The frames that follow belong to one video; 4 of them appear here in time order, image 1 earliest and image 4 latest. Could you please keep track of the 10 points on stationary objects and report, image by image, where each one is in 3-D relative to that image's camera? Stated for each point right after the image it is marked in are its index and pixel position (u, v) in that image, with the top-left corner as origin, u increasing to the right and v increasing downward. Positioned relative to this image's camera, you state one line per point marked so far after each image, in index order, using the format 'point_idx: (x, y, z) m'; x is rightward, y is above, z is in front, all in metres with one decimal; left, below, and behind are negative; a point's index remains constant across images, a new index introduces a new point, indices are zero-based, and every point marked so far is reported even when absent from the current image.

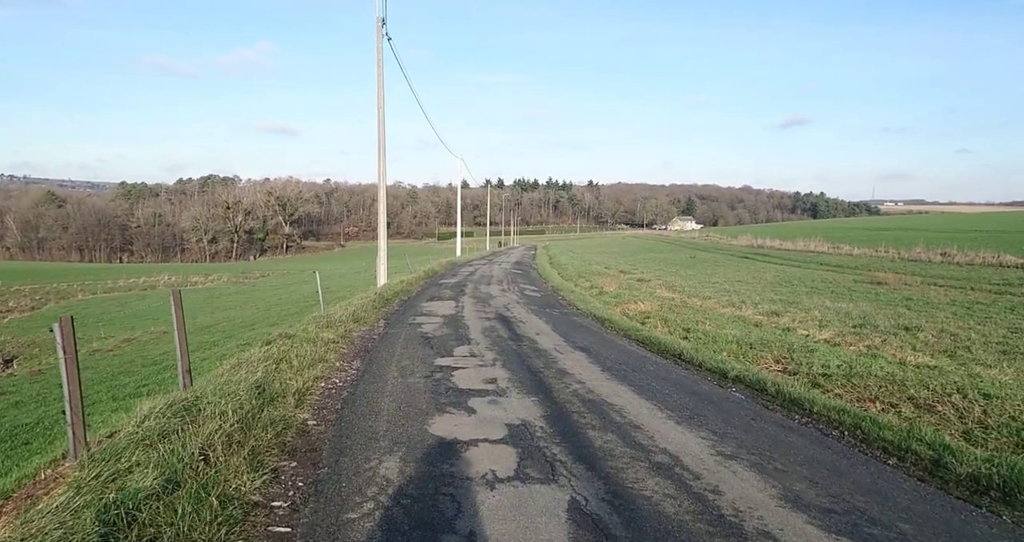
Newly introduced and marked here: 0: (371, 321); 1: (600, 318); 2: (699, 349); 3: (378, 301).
0: (-2.9, -1.0, +12.4) m
1: (+2.2, -1.2, +15.3) m
2: (+3.4, -1.4, +11.0) m
3: (-3.4, -0.8, +15.5) m
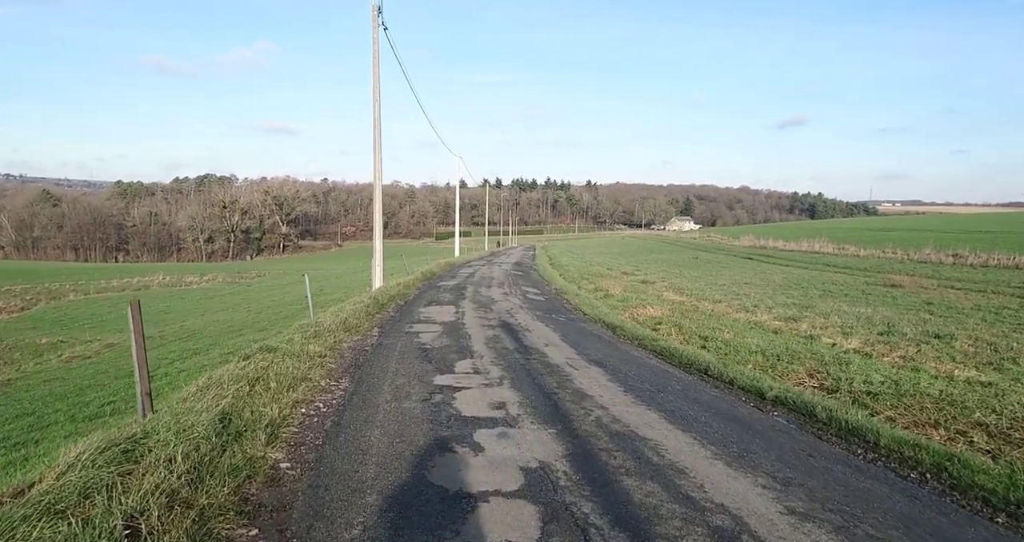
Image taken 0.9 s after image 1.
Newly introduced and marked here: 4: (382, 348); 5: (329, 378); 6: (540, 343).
0: (-2.8, -1.1, +11.4) m
1: (+2.3, -1.3, +14.3) m
2: (+3.5, -1.5, +10.0) m
3: (-3.3, -0.8, +14.5) m
4: (-2.1, -1.3, +9.9) m
5: (-2.3, -1.3, +7.6) m
6: (+0.5, -1.2, +10.3) m
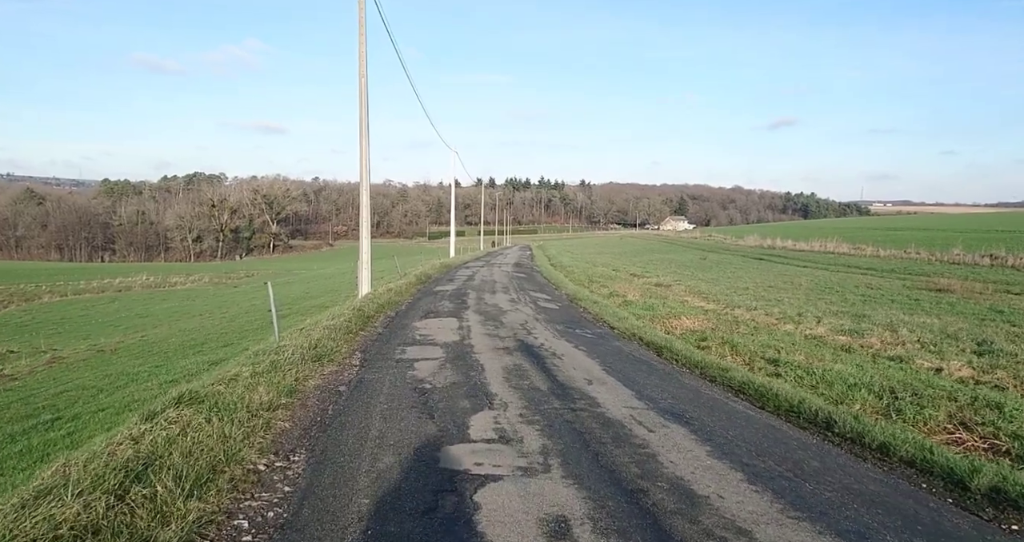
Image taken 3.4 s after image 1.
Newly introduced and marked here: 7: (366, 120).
0: (-2.4, -1.2, +8.6) m
1: (+2.6, -1.4, +11.6) m
2: (+3.9, -1.6, +7.3) m
3: (-3.0, -1.0, +11.7) m
4: (-1.8, -1.4, +7.1) m
5: (-1.9, -1.5, +4.8) m
6: (+0.8, -1.3, +7.5) m
7: (-4.2, +4.3, +17.5) m
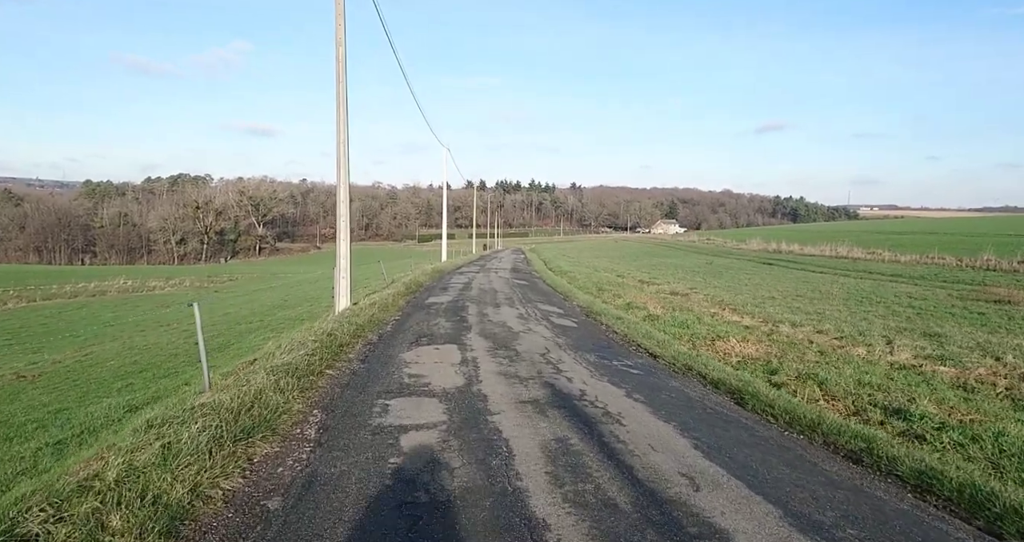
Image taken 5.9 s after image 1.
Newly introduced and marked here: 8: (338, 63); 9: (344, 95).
0: (-2.0, -1.4, +5.5) m
1: (+2.9, -1.6, +8.6) m
2: (+4.2, -1.8, +4.4) m
3: (-2.7, -1.2, +8.6) m
4: (-1.4, -1.6, +4.0) m
5: (-1.5, -1.6, +1.8) m
6: (+1.2, -1.5, +4.5) m
7: (-4.0, +4.1, +14.5) m
8: (-4.1, +5.0, +14.6) m
9: (-4.0, +4.3, +14.5) m
